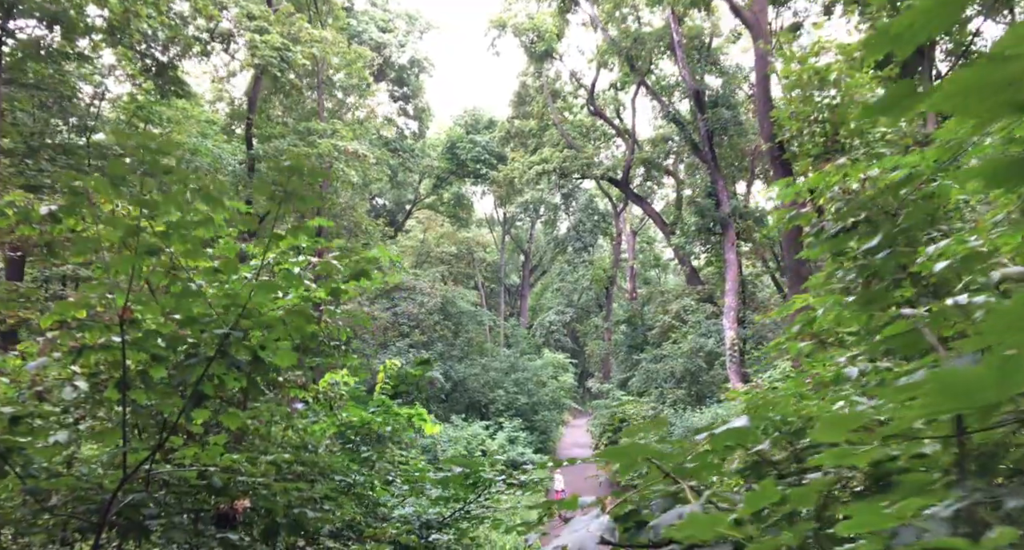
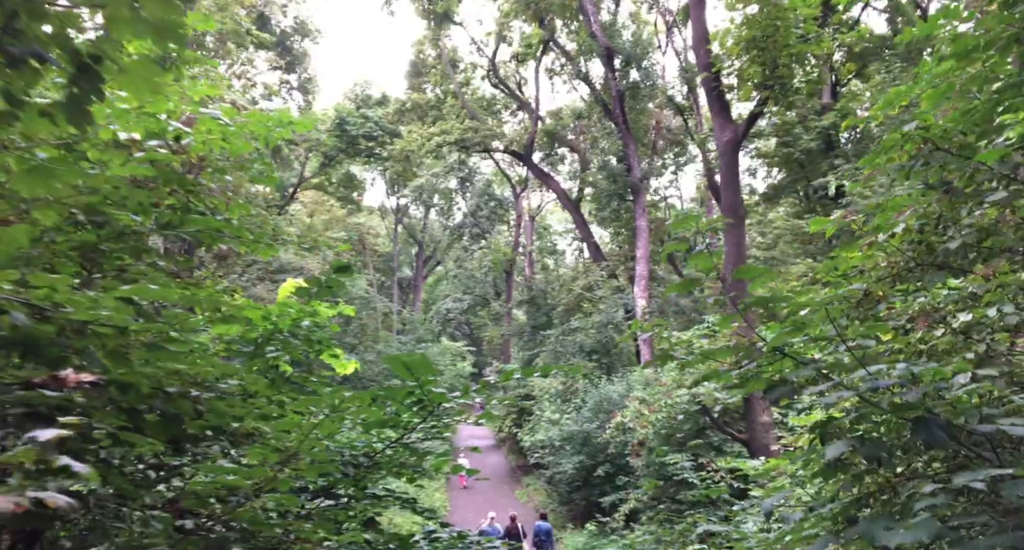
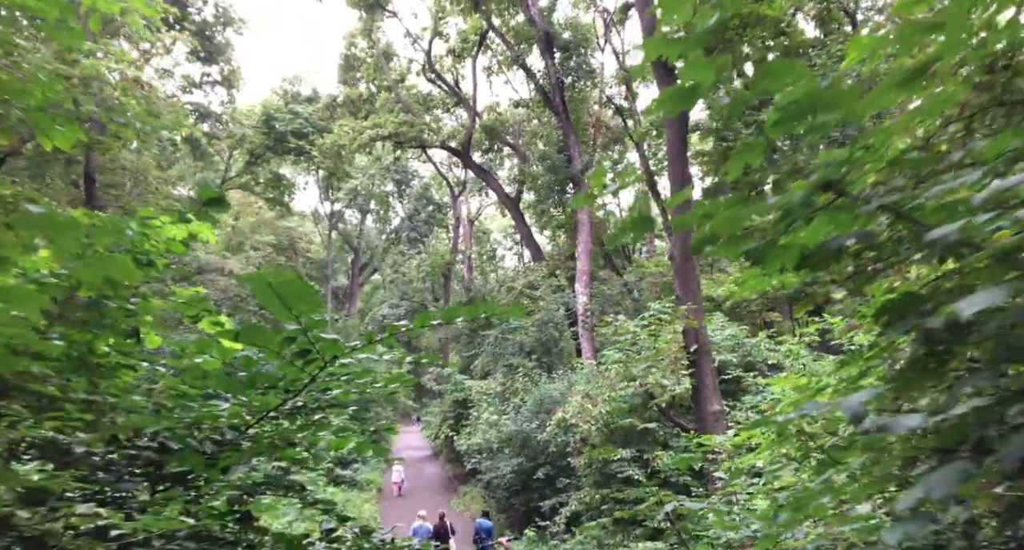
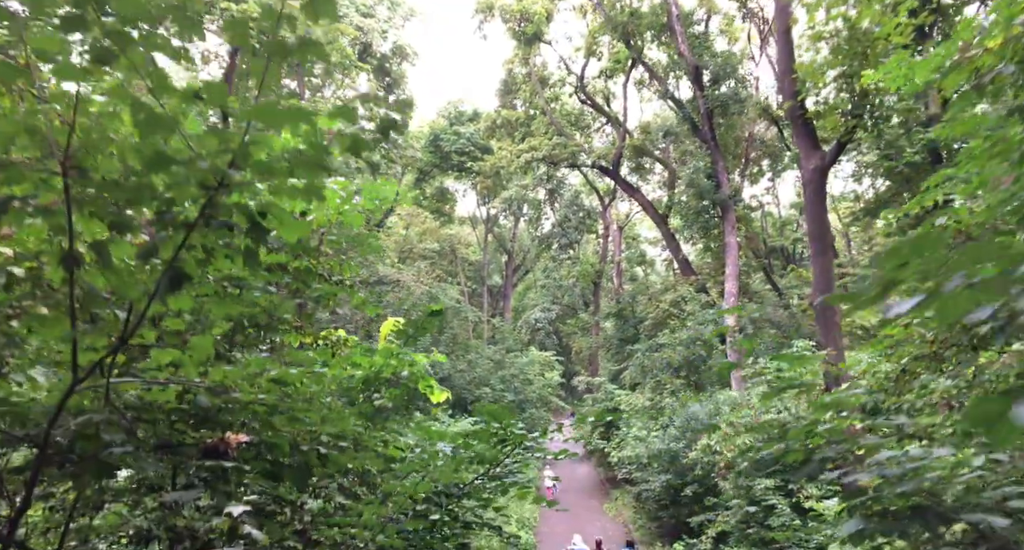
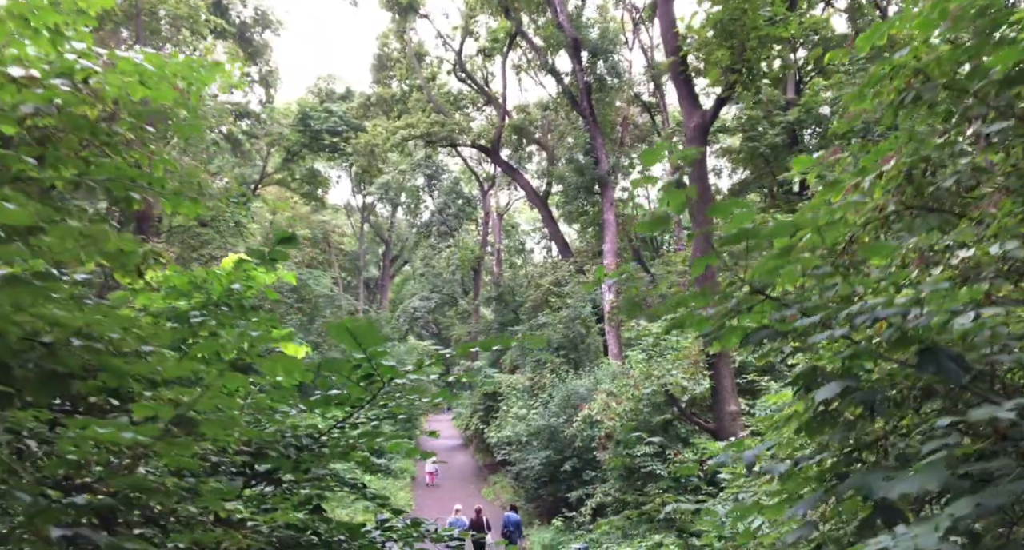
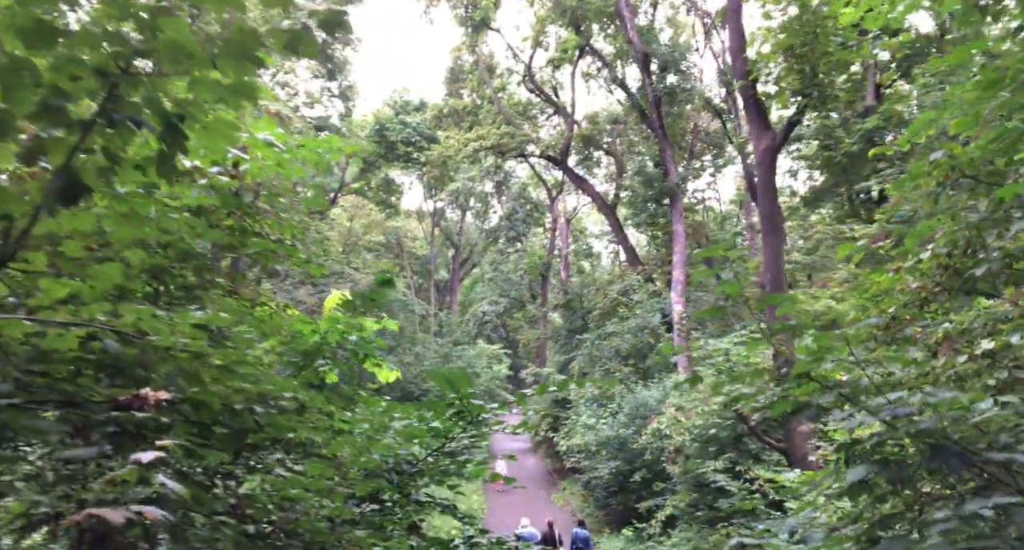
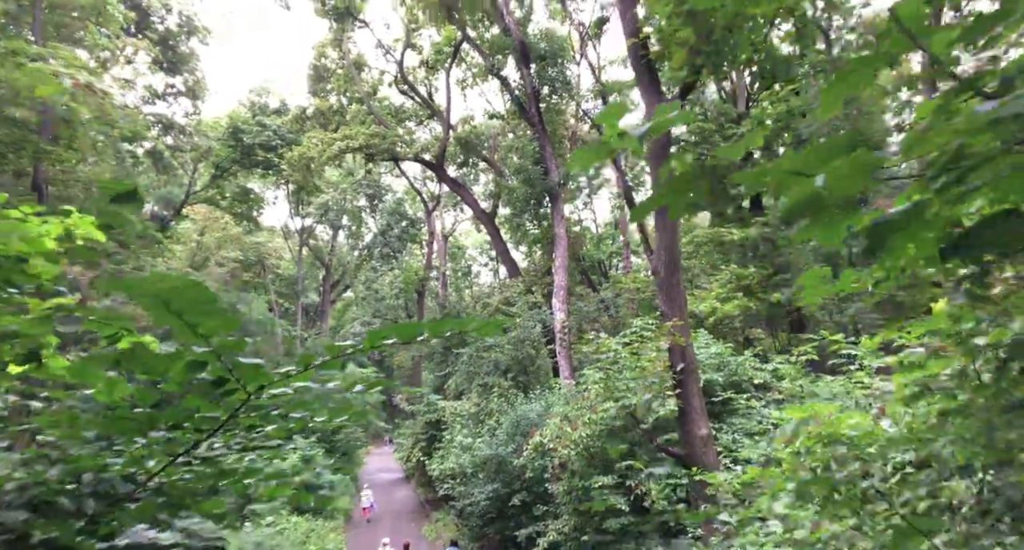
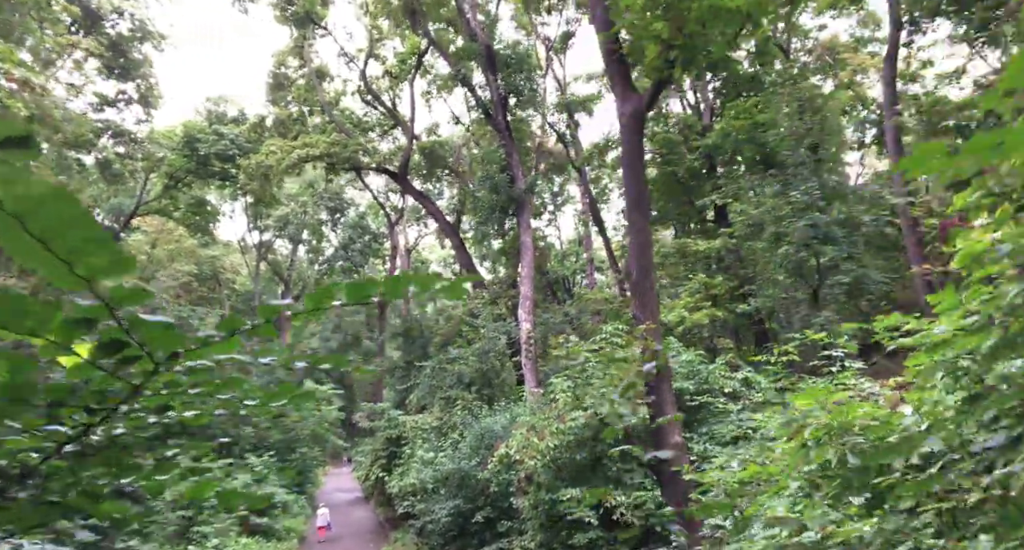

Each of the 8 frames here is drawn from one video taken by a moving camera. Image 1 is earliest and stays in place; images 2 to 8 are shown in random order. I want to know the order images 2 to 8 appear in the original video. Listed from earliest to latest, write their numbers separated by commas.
4, 6, 2, 5, 3, 7, 8
